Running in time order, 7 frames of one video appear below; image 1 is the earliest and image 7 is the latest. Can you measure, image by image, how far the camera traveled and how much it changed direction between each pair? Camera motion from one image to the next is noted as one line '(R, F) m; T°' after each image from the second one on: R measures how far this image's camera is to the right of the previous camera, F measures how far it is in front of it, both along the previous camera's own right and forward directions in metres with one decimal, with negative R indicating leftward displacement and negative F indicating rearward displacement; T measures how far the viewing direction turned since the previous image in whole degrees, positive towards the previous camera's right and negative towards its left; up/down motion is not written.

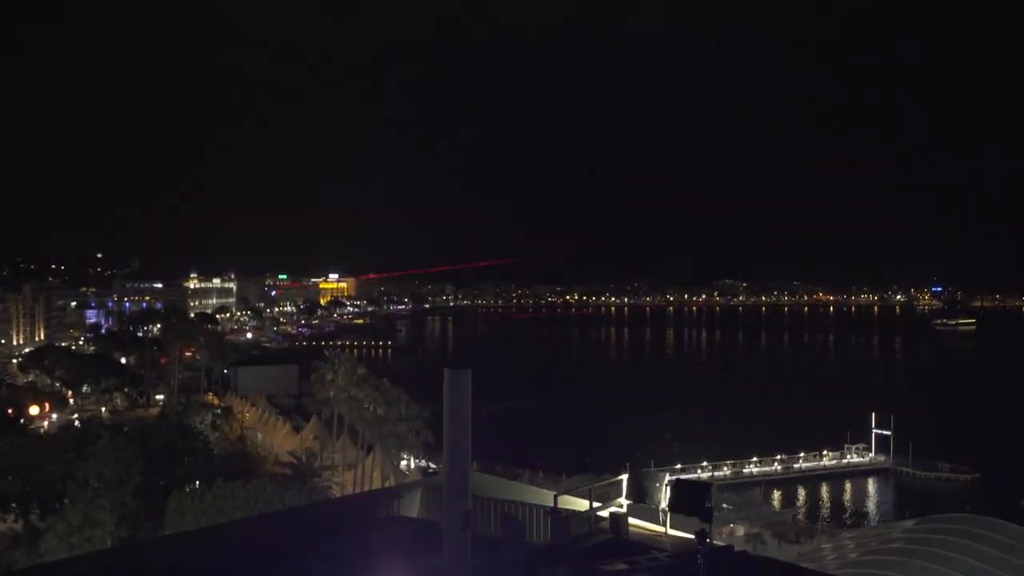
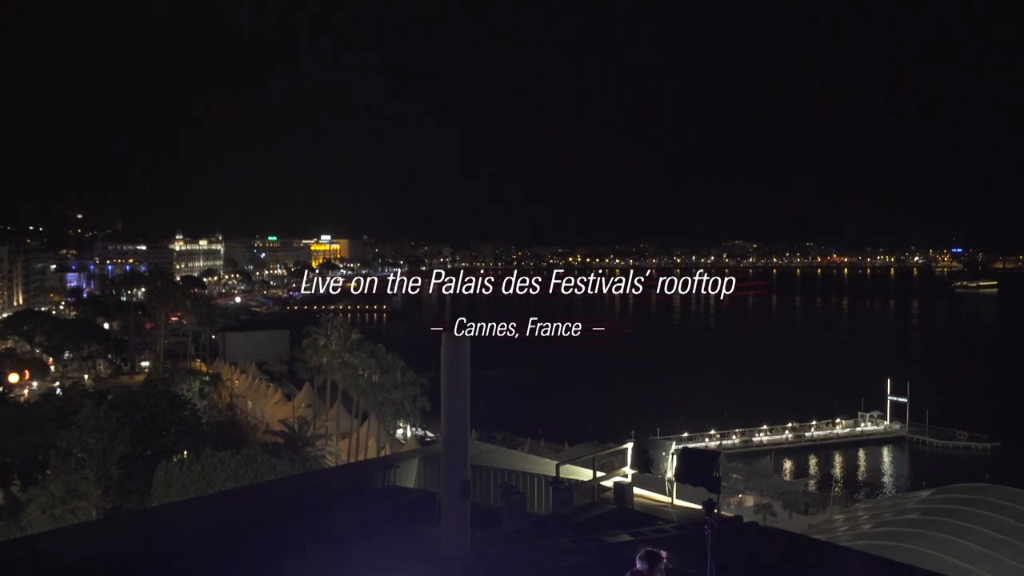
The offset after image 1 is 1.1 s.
(+0.3, +0.6) m; -1°
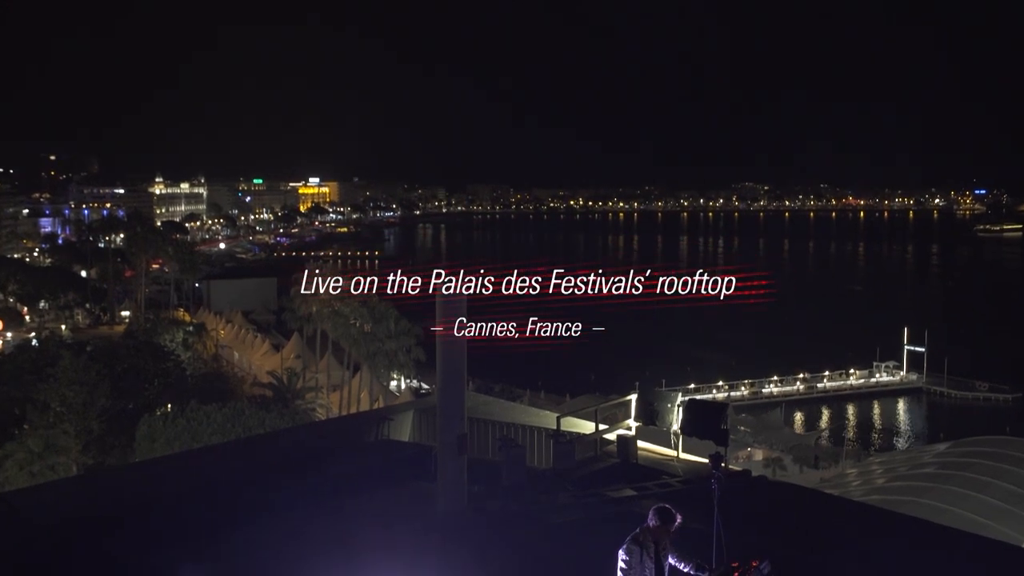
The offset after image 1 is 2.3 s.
(+0.2, +0.7) m; -1°
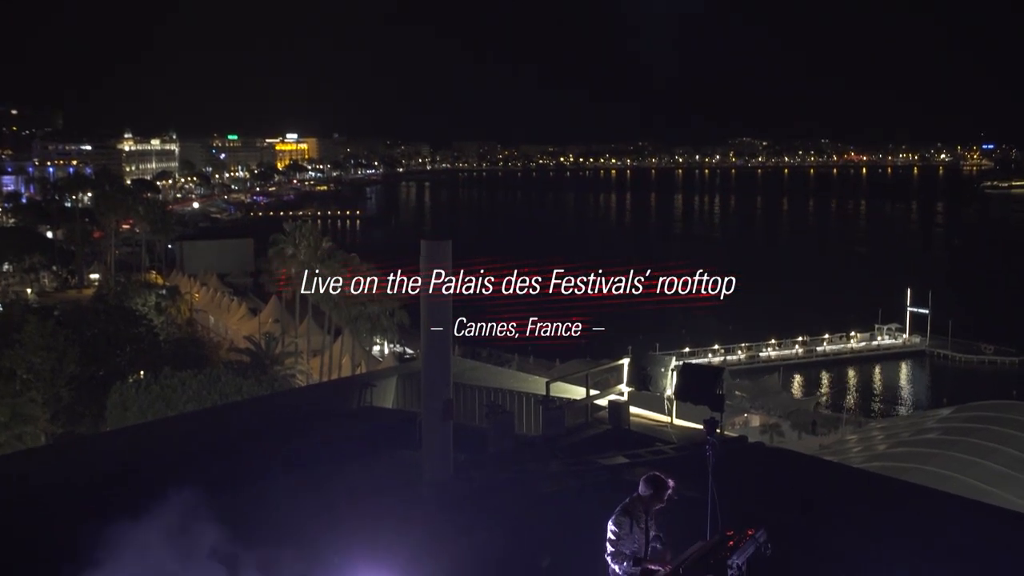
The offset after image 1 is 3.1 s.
(+0.2, +0.6) m; 0°
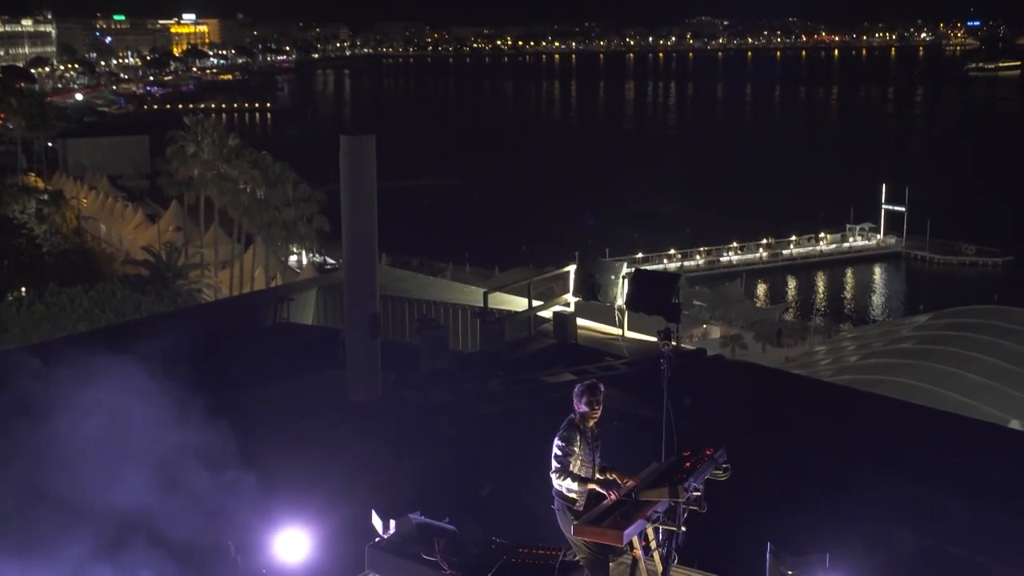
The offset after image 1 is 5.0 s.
(+0.4, +1.4) m; +2°
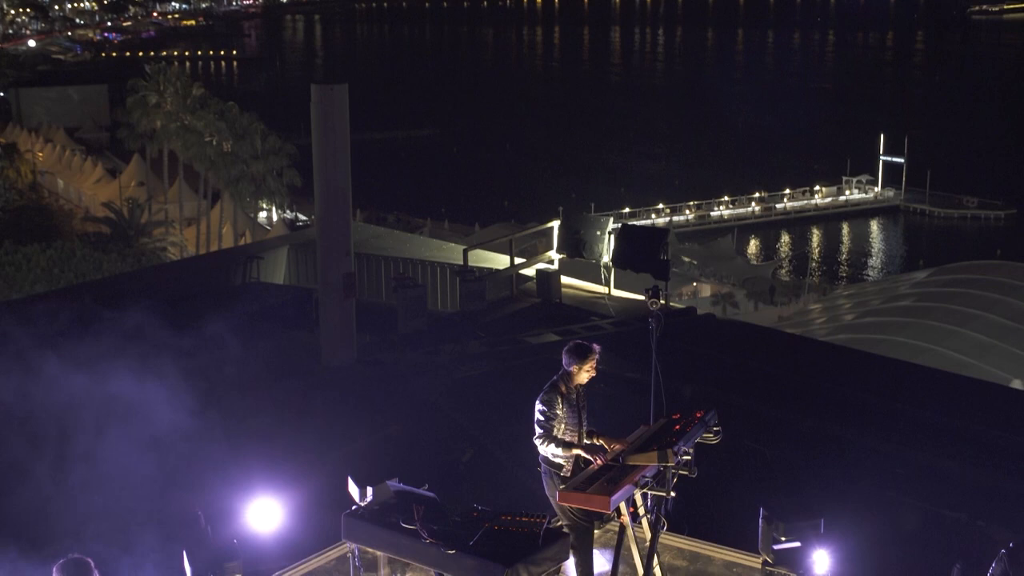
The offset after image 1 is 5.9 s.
(+0.1, +0.6) m; 0°
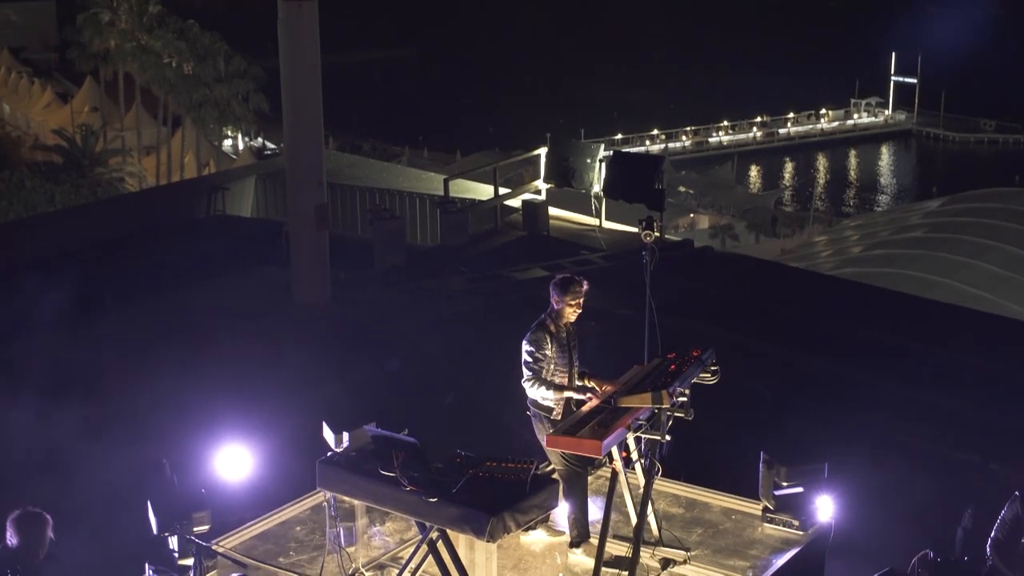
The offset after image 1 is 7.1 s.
(+0.2, +0.7) m; 0°
